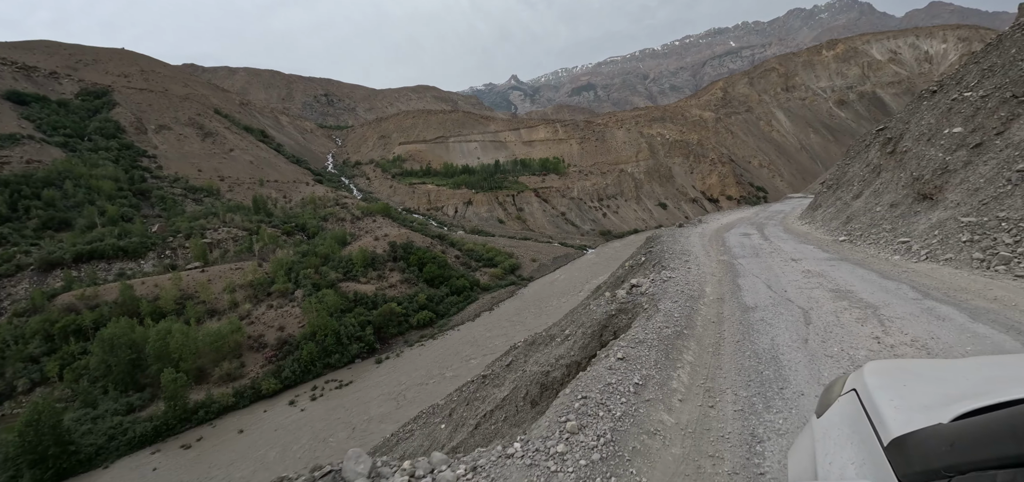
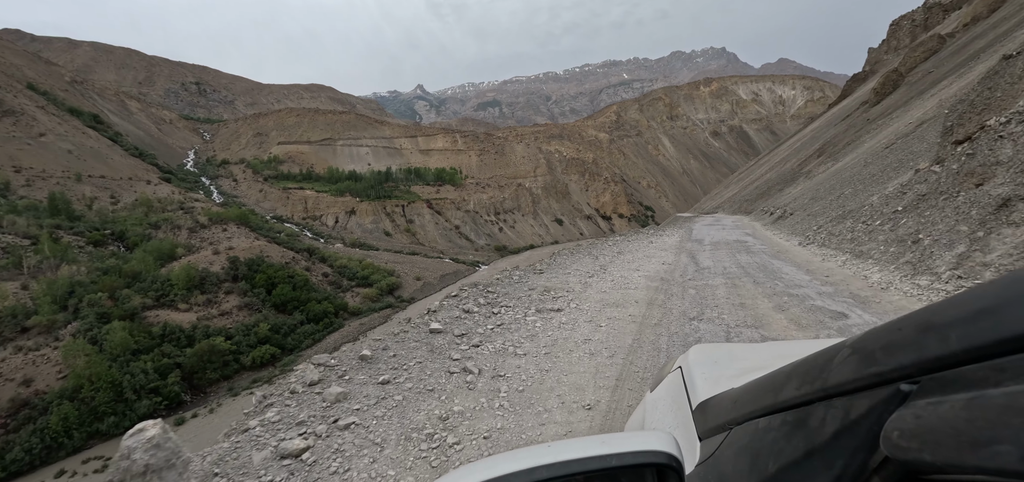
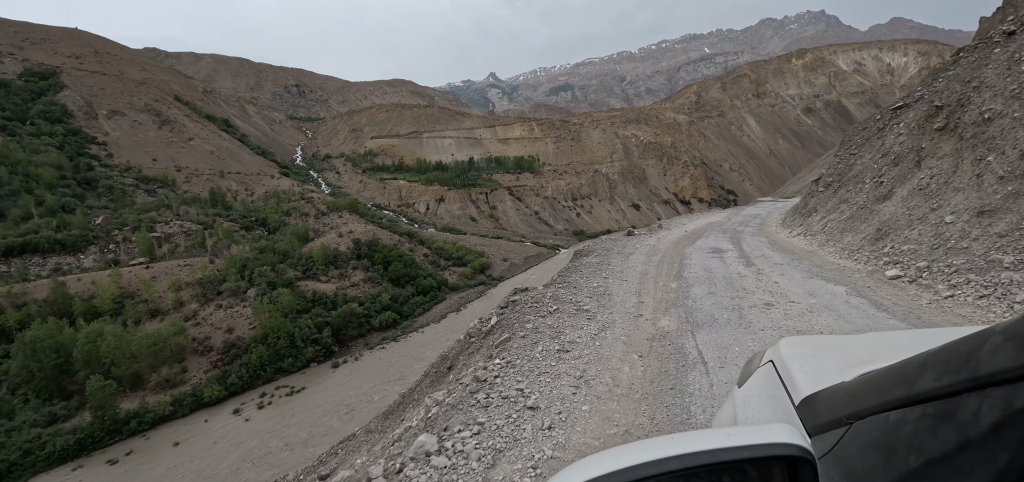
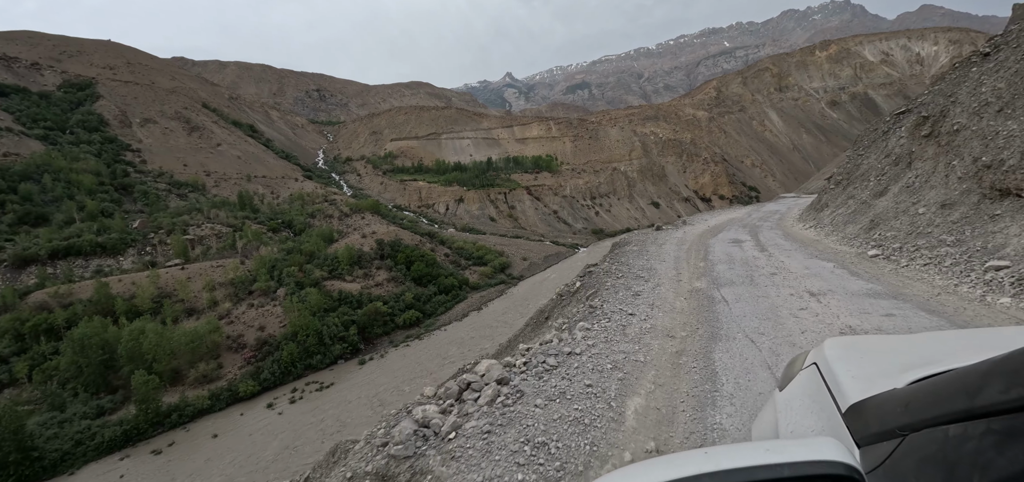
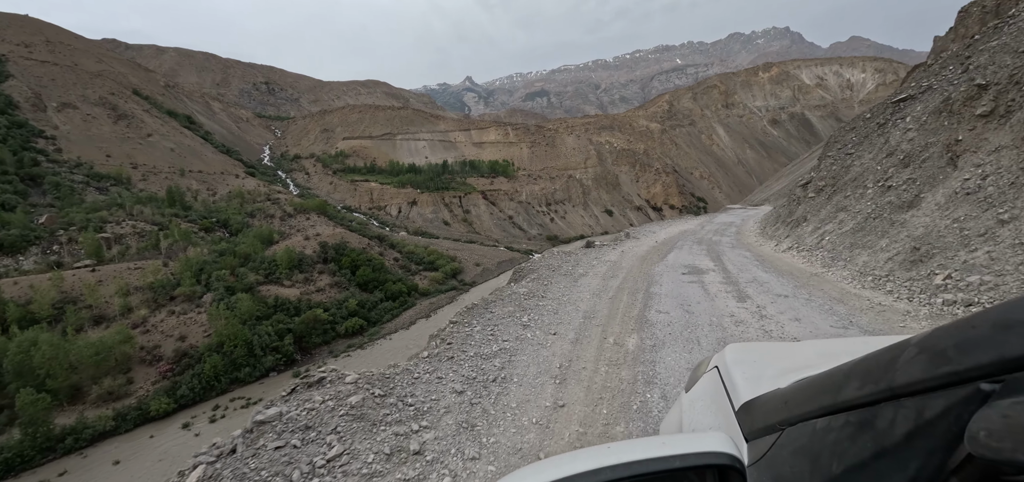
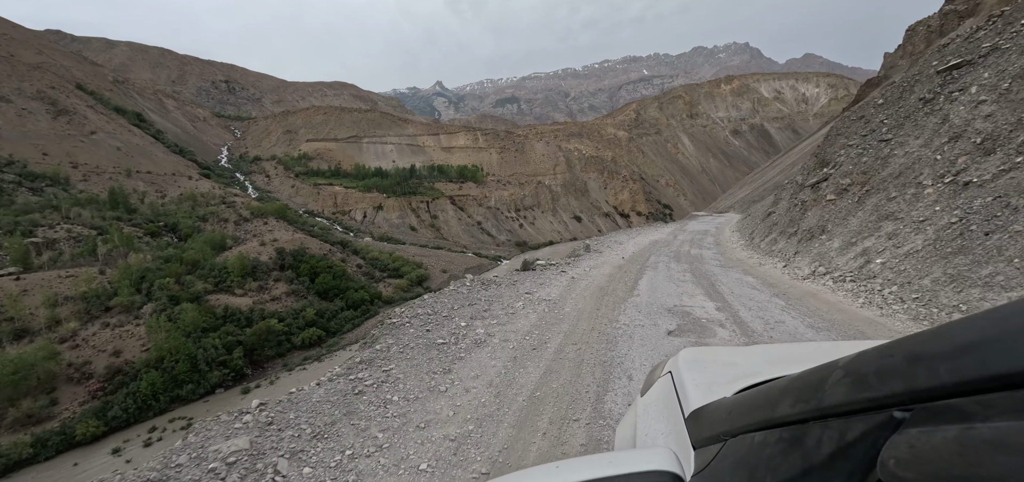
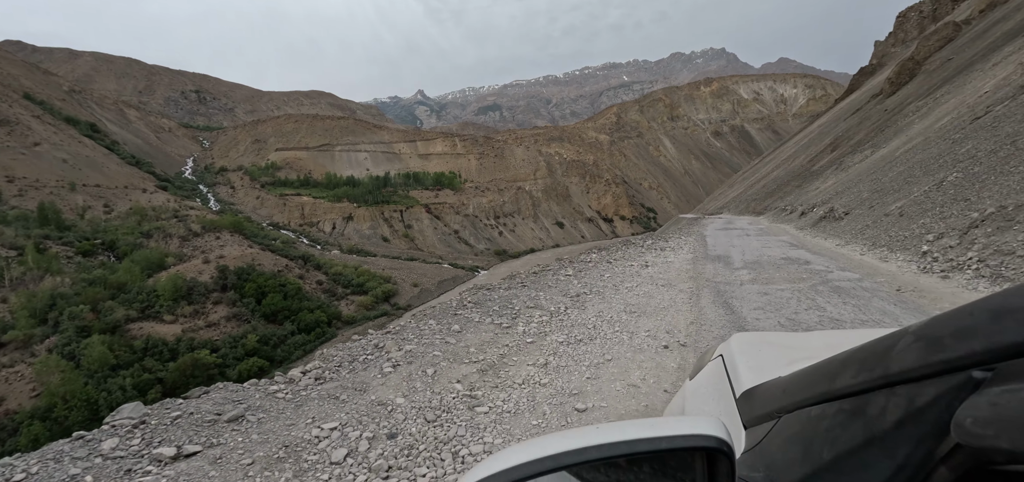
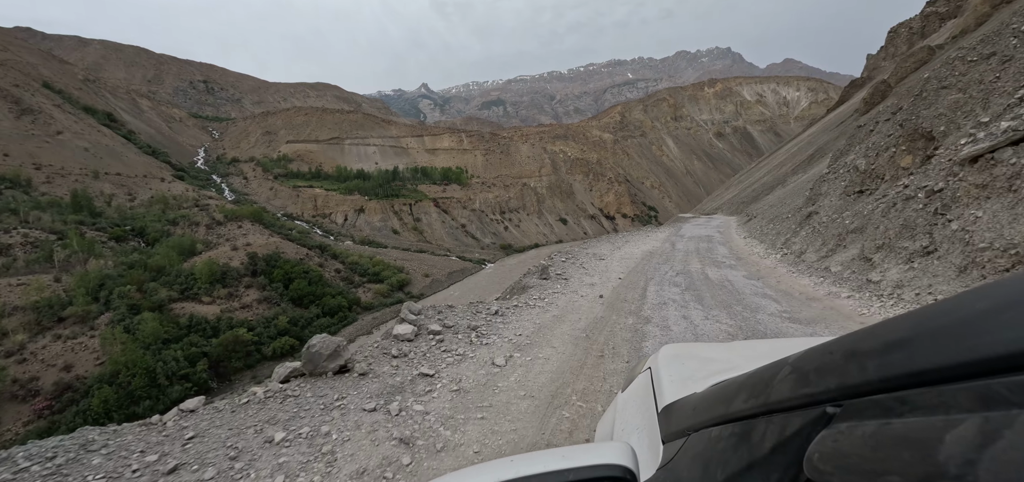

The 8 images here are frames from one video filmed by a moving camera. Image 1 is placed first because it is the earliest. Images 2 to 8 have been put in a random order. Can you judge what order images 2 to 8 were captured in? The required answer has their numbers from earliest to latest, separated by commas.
4, 3, 5, 6, 8, 2, 7
